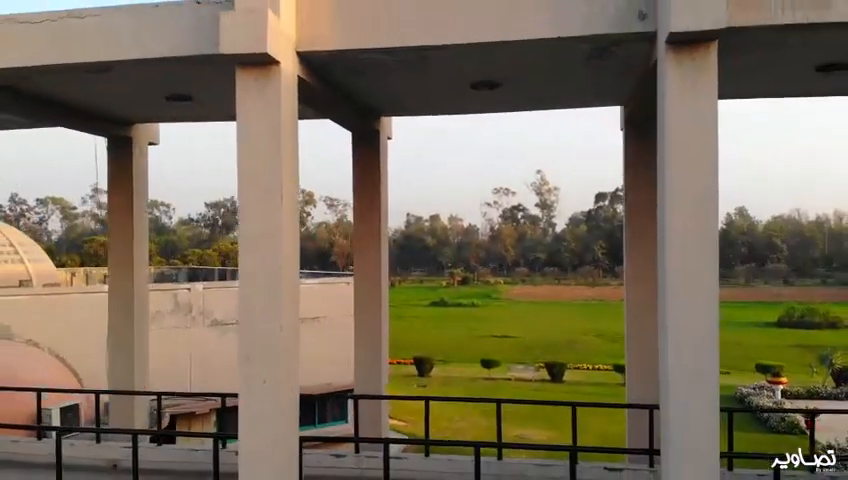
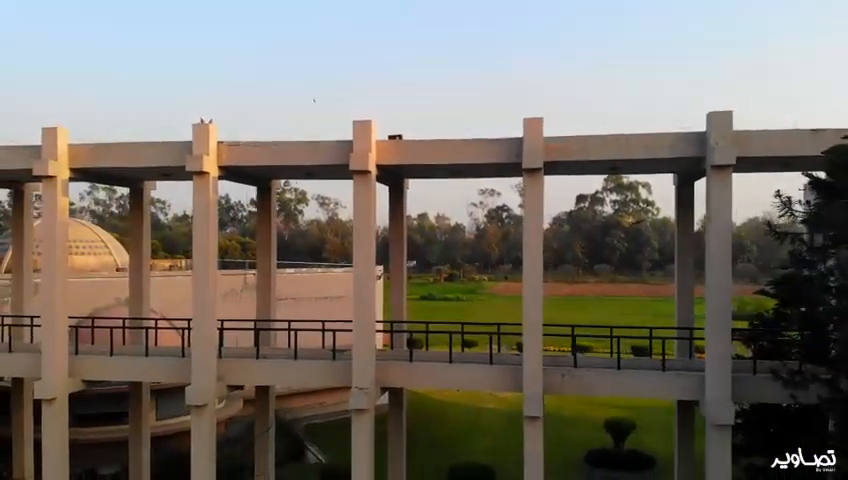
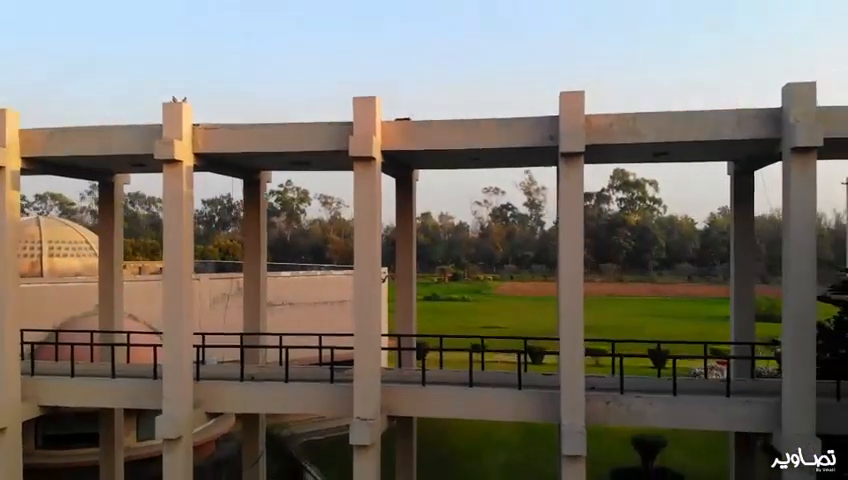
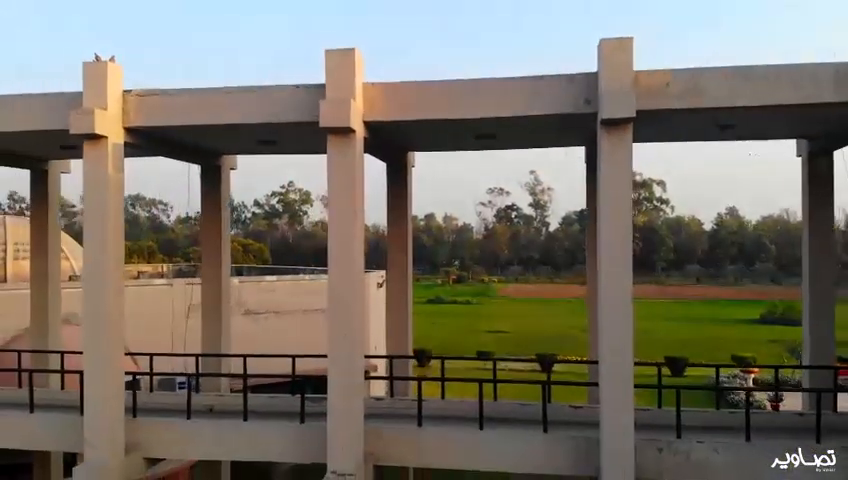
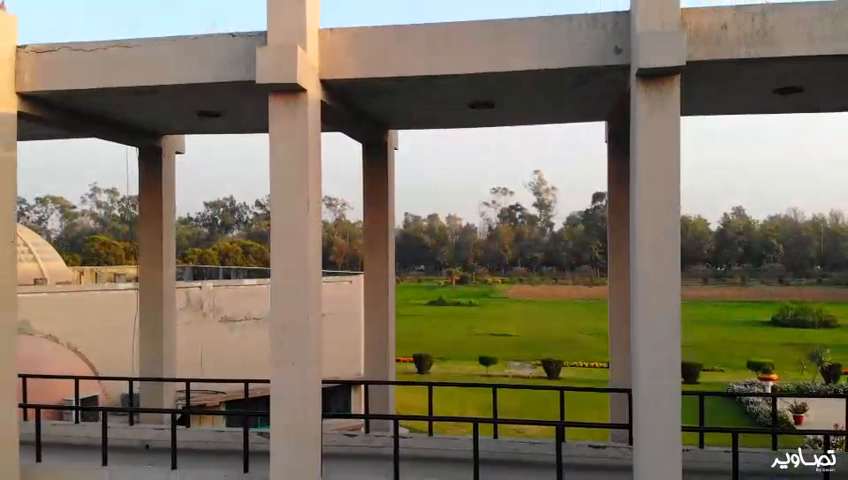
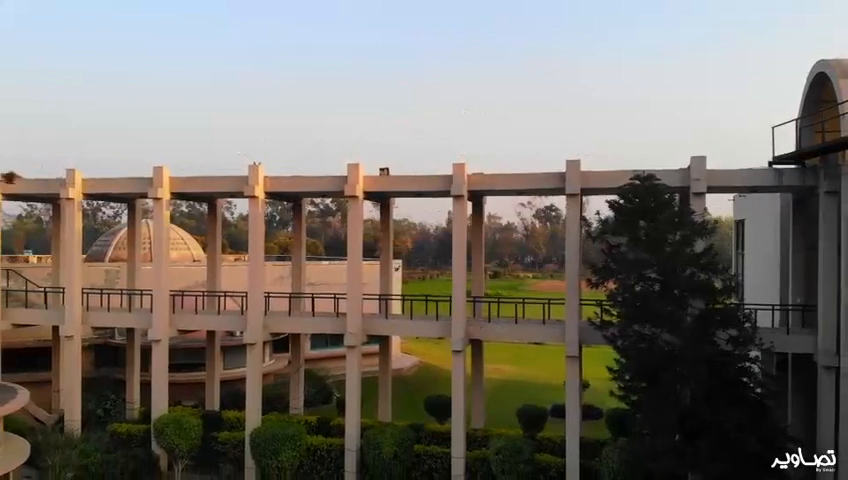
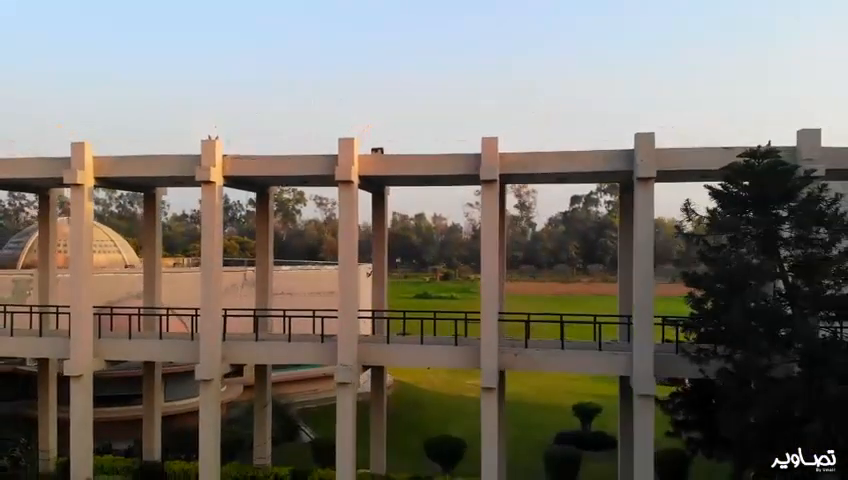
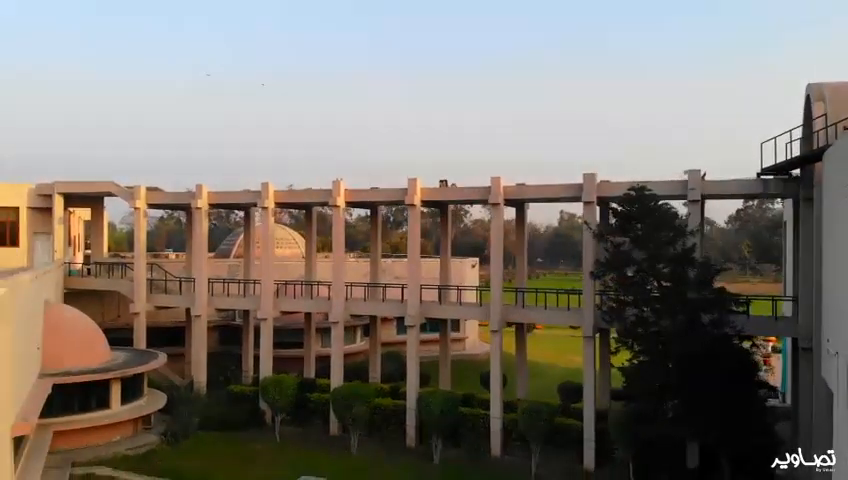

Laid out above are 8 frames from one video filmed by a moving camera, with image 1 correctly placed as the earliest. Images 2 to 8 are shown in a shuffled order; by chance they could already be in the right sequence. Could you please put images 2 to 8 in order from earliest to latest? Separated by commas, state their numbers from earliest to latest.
5, 4, 3, 2, 7, 6, 8
